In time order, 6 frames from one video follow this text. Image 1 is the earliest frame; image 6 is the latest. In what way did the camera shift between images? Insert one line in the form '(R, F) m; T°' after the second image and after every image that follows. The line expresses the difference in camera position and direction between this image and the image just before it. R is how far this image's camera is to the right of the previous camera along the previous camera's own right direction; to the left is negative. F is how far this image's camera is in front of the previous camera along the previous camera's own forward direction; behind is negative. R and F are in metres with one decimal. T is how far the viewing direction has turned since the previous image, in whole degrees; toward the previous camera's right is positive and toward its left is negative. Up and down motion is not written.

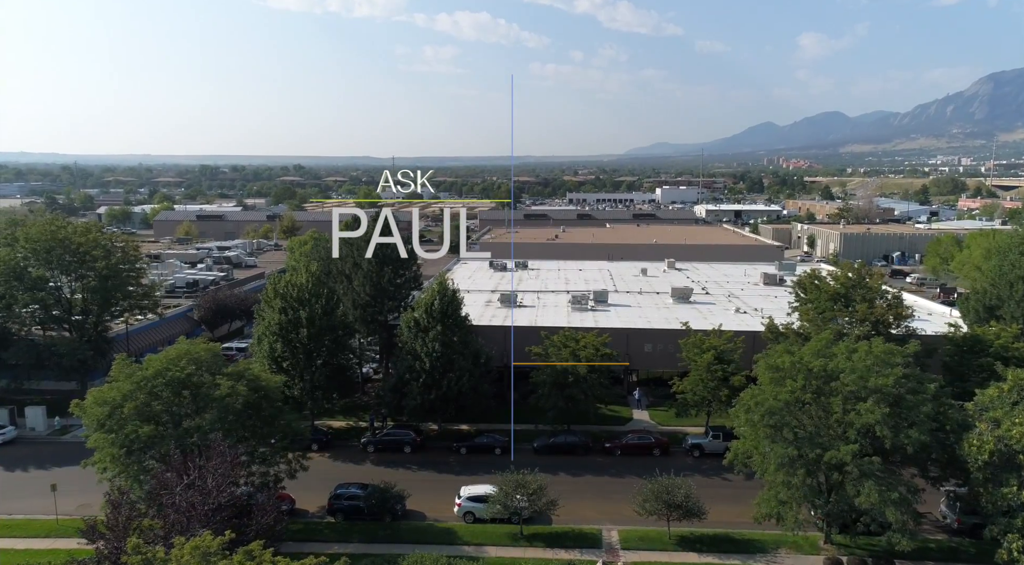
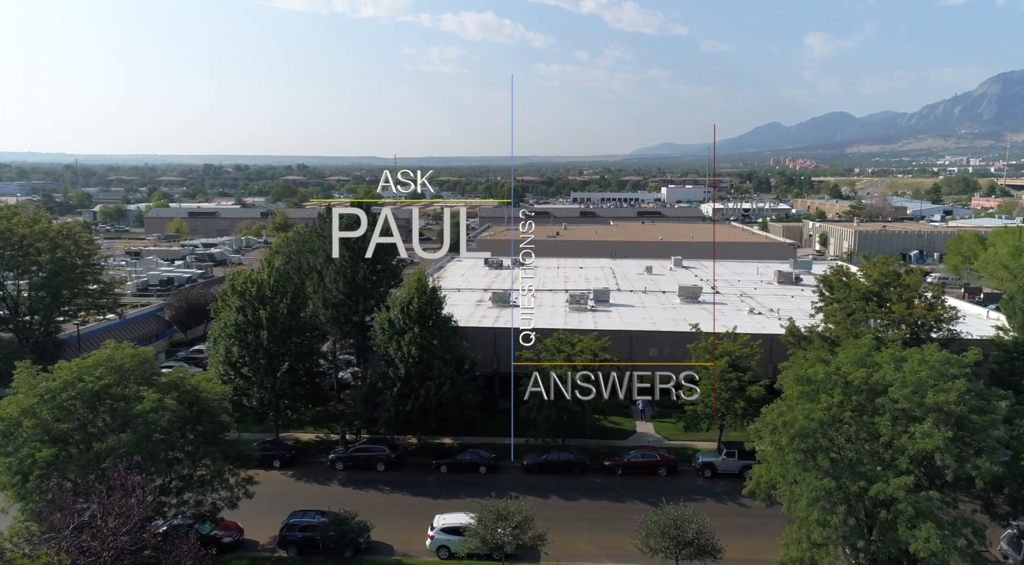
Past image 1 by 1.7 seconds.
(+0.6, +2.8) m; 0°
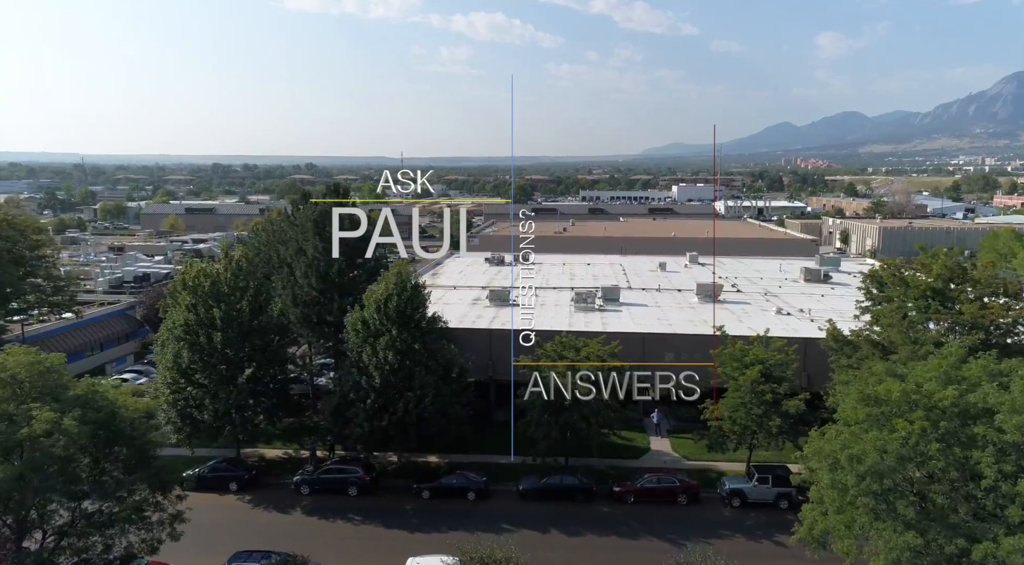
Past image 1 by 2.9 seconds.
(+0.4, +3.1) m; -1°
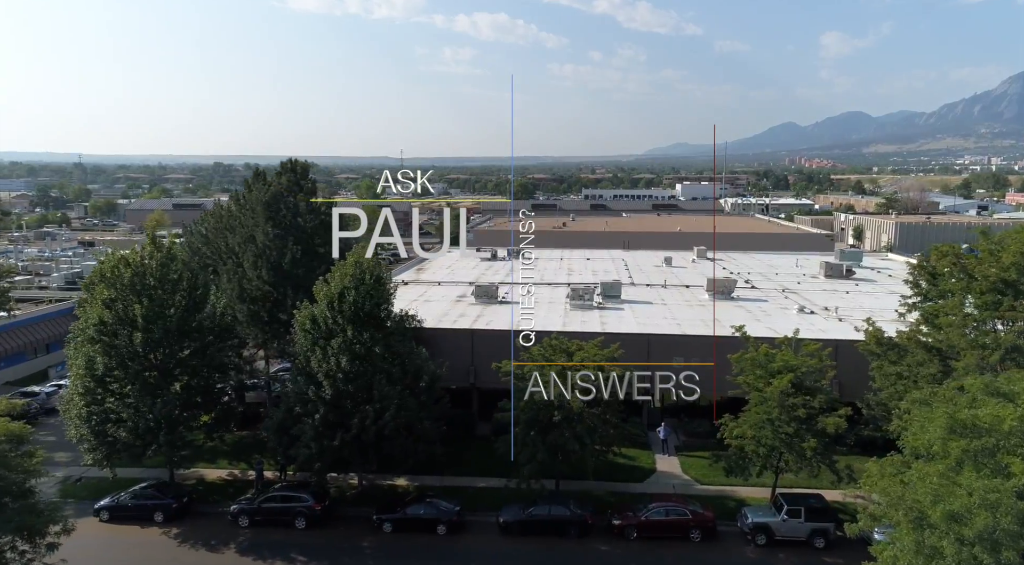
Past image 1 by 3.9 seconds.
(+0.6, +3.0) m; 0°
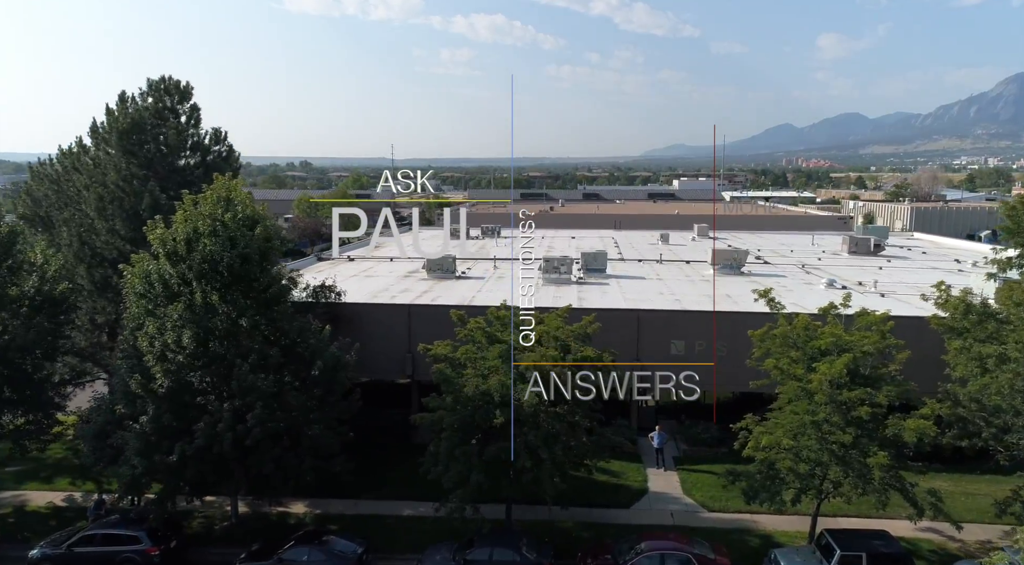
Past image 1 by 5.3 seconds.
(+1.2, +4.8) m; 0°
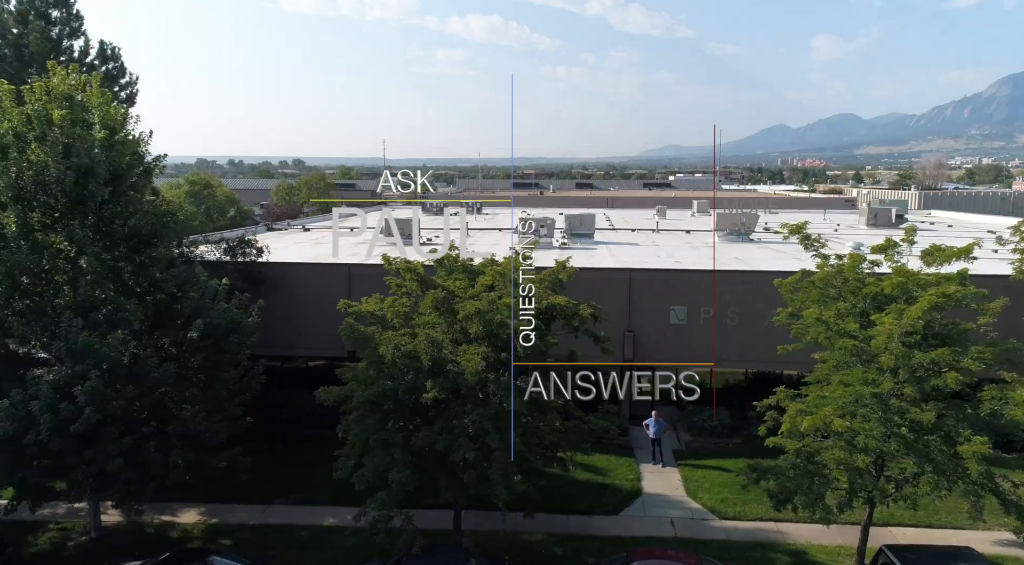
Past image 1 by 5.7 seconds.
(+0.7, +2.9) m; 0°
